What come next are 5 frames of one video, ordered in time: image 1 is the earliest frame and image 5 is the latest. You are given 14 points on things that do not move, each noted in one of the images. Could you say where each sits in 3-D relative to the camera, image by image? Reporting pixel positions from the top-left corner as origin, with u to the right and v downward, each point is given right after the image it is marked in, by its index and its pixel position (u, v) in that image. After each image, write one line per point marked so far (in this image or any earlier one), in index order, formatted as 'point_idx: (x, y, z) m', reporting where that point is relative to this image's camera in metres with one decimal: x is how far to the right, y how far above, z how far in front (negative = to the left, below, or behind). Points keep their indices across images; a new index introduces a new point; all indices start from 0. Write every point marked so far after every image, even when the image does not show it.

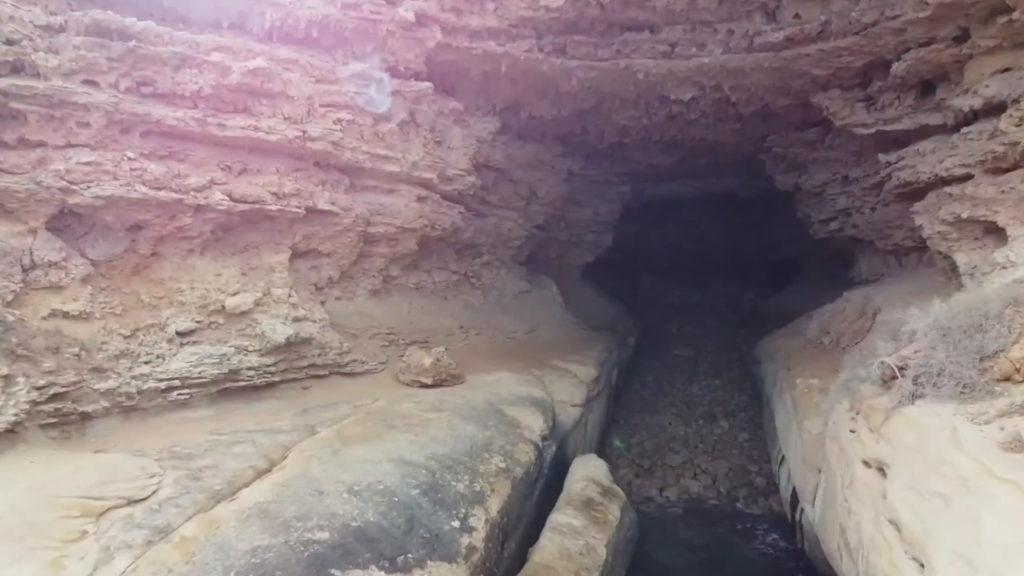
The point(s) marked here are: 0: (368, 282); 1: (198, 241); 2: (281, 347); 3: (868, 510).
0: (-1.0, 0.0, +5.3) m
1: (-1.6, +0.2, +4.1) m
2: (-1.2, -0.3, +4.2) m
3: (+1.4, -0.9, +3.1) m
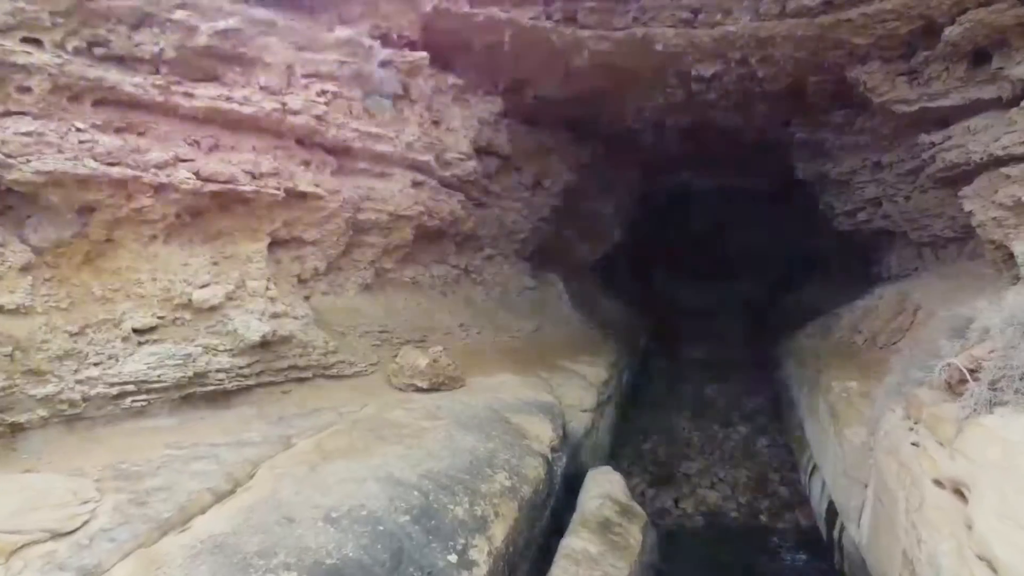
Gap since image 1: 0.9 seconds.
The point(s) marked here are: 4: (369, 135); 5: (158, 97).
0: (-0.9, +0.1, +4.8) m
1: (-1.6, +0.3, +3.6) m
2: (-1.2, -0.3, +3.7) m
3: (+1.4, -0.8, +2.6) m
4: (-0.8, +0.8, +4.5) m
5: (-1.5, +0.8, +3.5) m
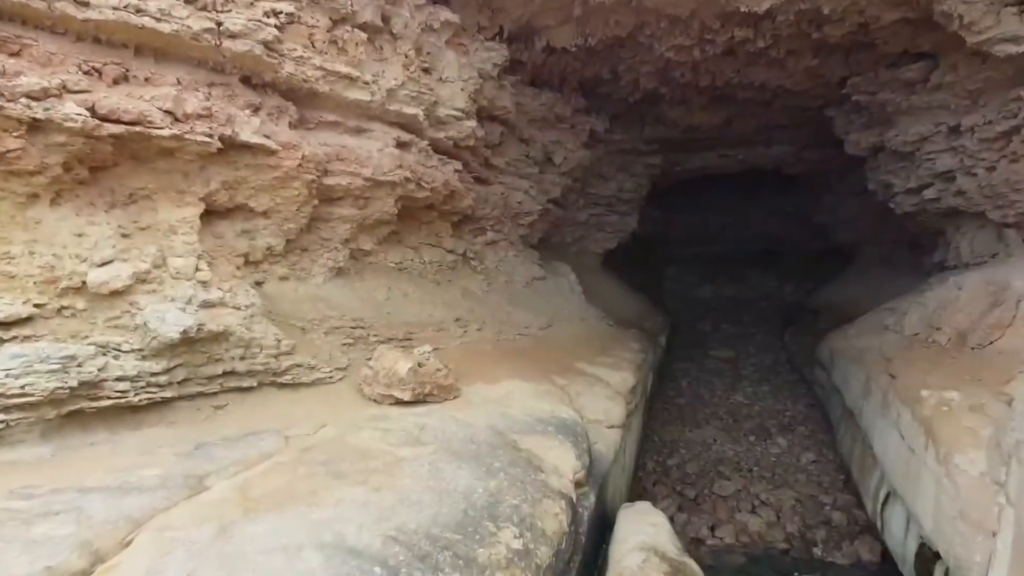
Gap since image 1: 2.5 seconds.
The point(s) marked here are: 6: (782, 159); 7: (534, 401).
0: (-0.9, +0.1, +3.9) m
1: (-1.5, +0.3, +2.7) m
2: (-1.1, -0.2, +2.7) m
3: (+1.4, -0.7, +1.6) m
4: (-0.8, +0.9, +3.5) m
5: (-1.5, +0.9, +2.6) m
6: (+2.7, +1.3, +8.1) m
7: (+0.1, -0.5, +3.5) m
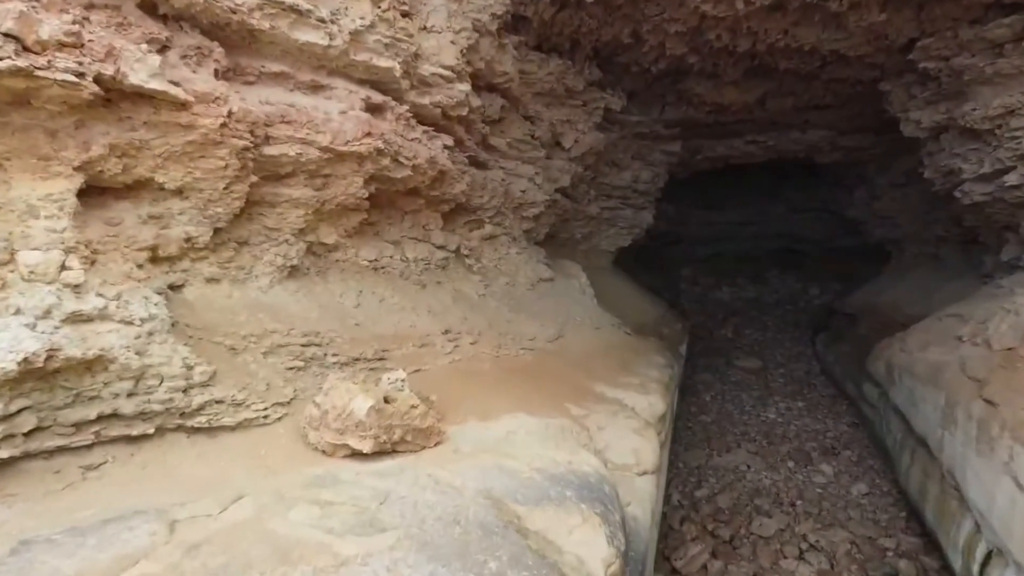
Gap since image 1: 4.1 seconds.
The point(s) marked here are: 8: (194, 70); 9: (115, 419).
0: (-0.9, +0.1, +3.0) m
1: (-1.5, +0.3, +1.8) m
2: (-1.1, -0.2, +1.8) m
3: (+1.4, -0.8, +0.7) m
4: (-0.7, +0.9, +2.6) m
5: (-1.5, +0.9, +1.7) m
6: (+2.7, +1.3, +7.2) m
7: (+0.1, -0.5, +2.6) m
8: (-1.0, +0.7, +2.4) m
9: (-1.0, -0.3, +2.1) m
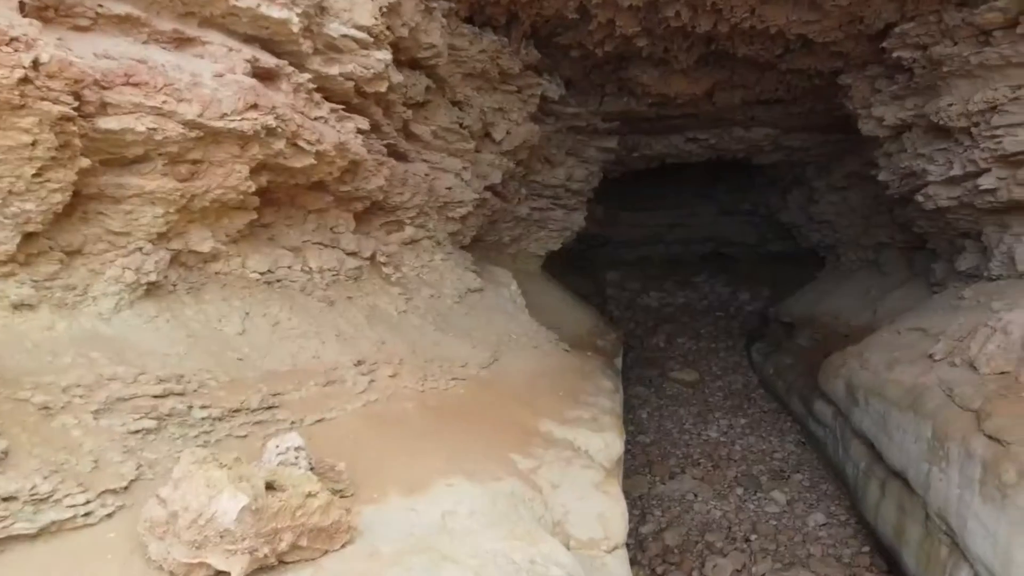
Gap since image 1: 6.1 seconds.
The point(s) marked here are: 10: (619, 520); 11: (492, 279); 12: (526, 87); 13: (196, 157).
0: (-1.1, +0.1, +2.2) m
1: (-1.6, +0.3, +0.9) m
2: (-1.2, -0.3, +1.0) m
3: (+1.5, -0.8, +0.2) m
4: (-0.9, +0.8, +1.8) m
5: (-1.5, +0.8, +0.8) m
6: (+2.1, +1.2, +6.7) m
7: (0.0, -0.6, +2.0) m
8: (-1.1, +0.6, +1.6) m
9: (-1.1, -0.4, +1.3) m
10: (+0.3, -0.7, +2.5) m
11: (-0.1, +0.1, +5.0) m
12: (+0.1, +1.2, +4.7) m
13: (-0.9, +0.4, +2.2) m
